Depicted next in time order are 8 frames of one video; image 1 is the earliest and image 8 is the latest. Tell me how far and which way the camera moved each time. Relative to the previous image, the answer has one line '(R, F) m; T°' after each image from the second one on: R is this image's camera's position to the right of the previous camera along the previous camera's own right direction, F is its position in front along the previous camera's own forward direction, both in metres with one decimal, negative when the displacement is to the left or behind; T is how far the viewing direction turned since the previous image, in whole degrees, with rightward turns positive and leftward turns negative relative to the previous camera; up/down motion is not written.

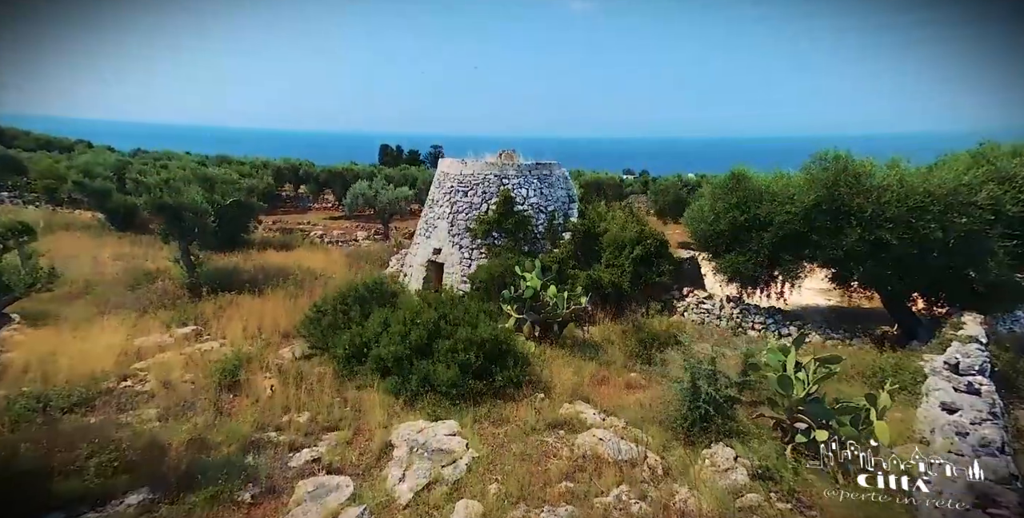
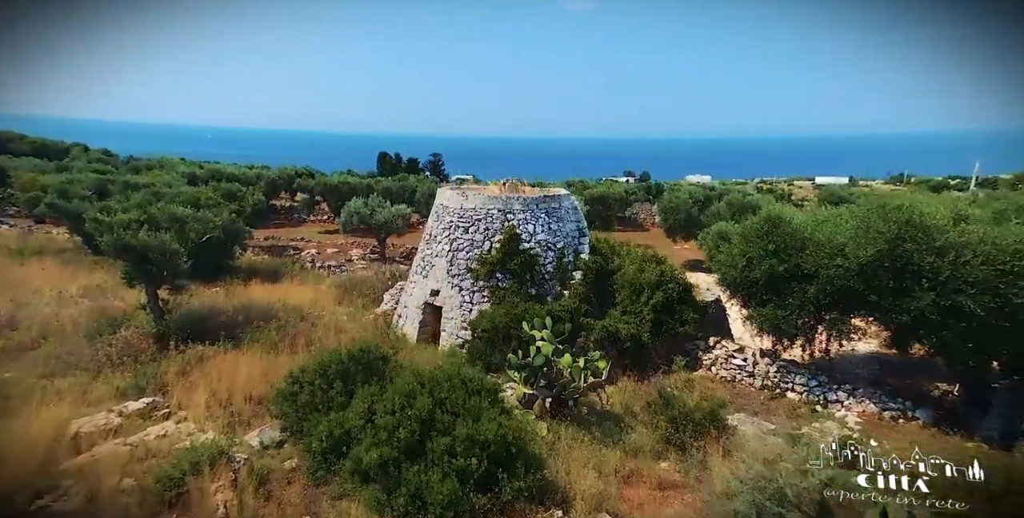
(-0.1, +1.6) m; 0°
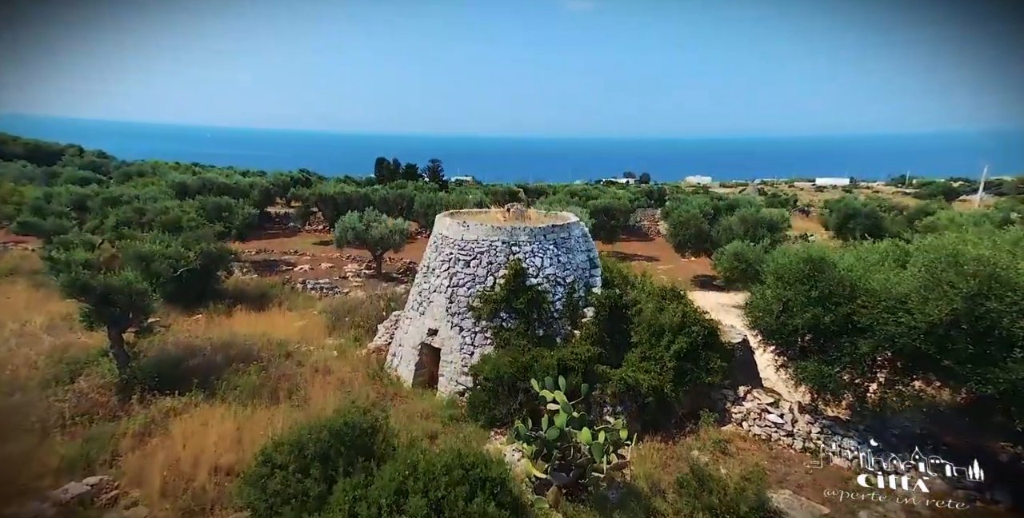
(-0.1, +1.4) m; 0°
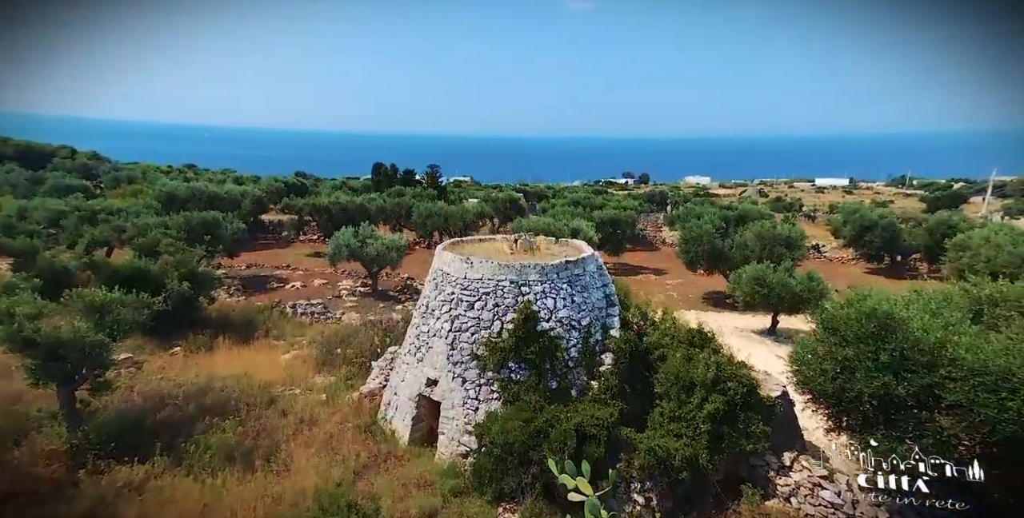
(-0.2, +1.5) m; 0°
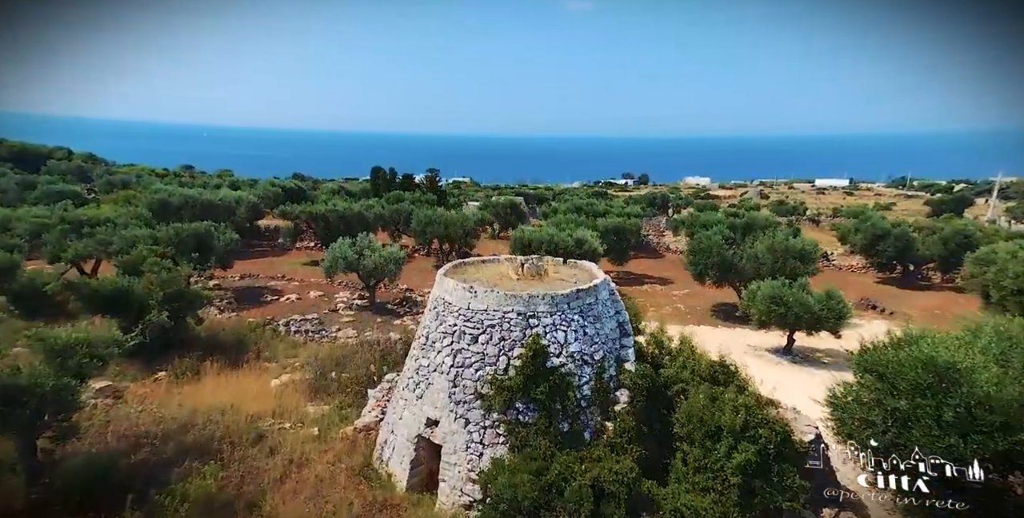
(-0.1, +1.0) m; 0°
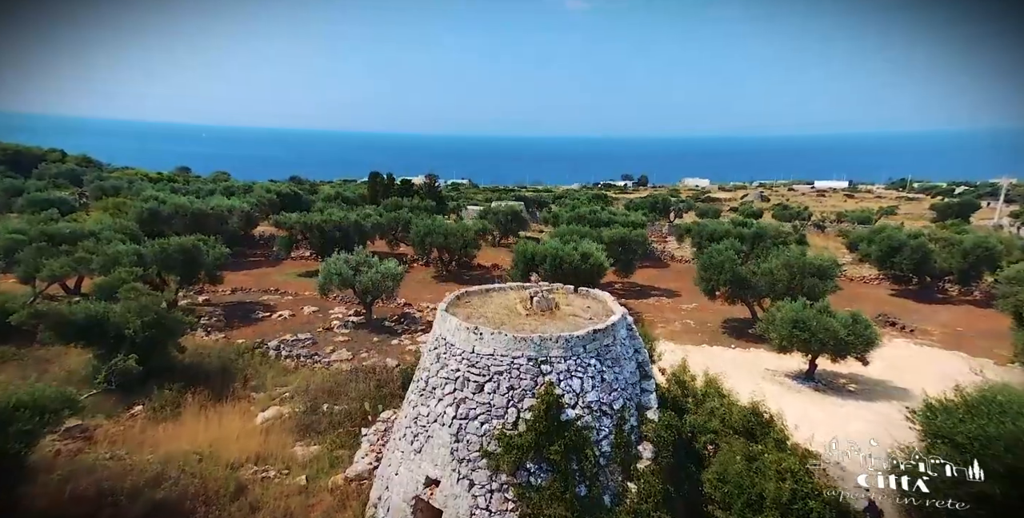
(-0.2, +1.2) m; 0°
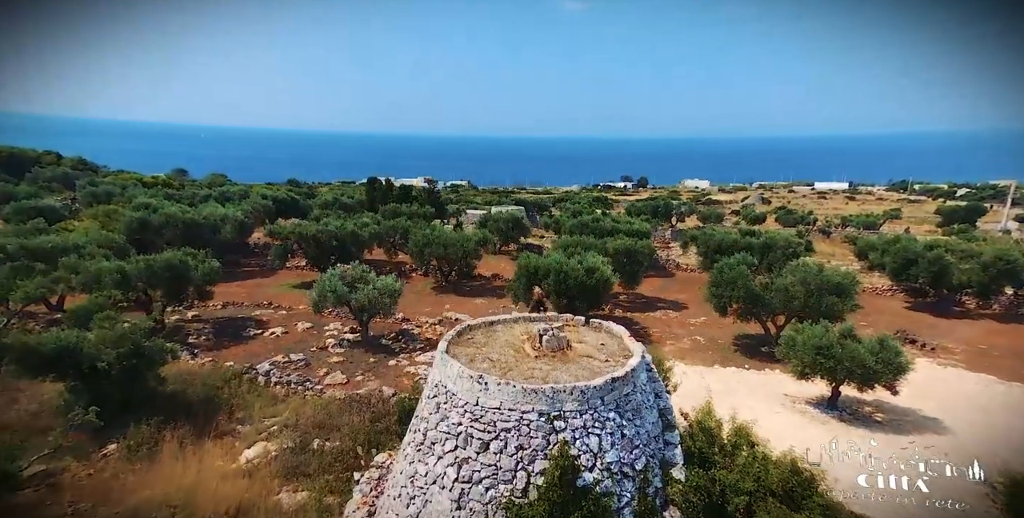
(-0.1, +1.2) m; 0°
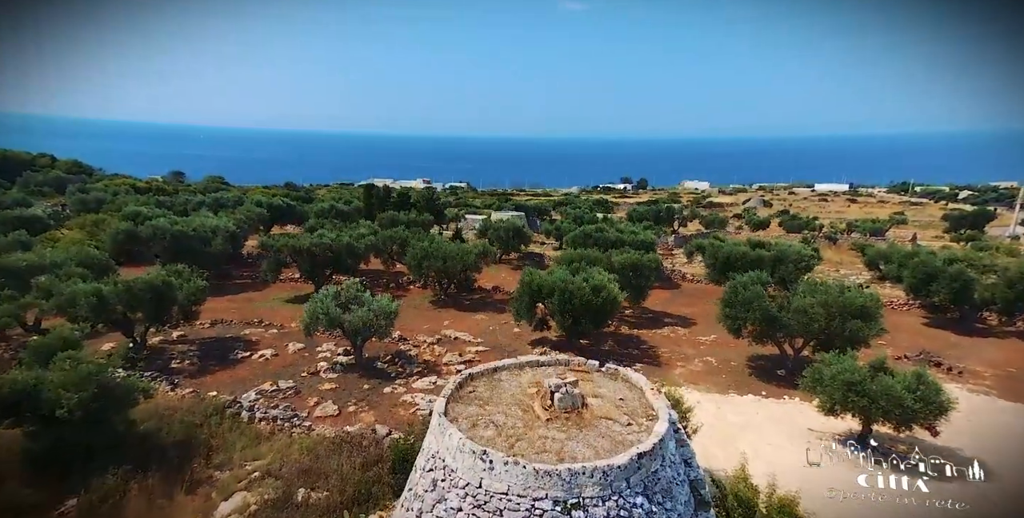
(-0.1, +1.4) m; 0°
